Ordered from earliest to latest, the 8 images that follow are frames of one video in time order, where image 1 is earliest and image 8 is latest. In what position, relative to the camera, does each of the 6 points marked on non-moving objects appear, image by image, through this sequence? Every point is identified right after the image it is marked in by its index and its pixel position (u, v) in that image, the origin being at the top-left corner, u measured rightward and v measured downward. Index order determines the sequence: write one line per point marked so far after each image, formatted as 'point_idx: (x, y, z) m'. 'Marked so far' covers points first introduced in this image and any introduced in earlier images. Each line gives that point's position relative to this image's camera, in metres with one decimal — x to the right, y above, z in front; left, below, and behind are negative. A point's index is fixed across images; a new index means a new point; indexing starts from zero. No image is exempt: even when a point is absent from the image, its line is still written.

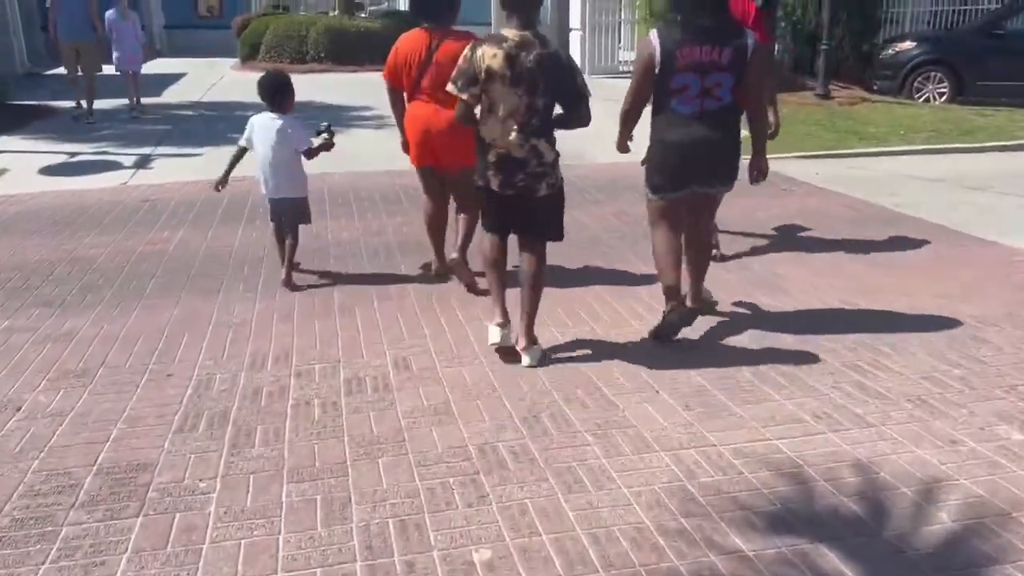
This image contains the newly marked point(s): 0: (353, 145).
0: (-2.3, +2.1, +12.3) m
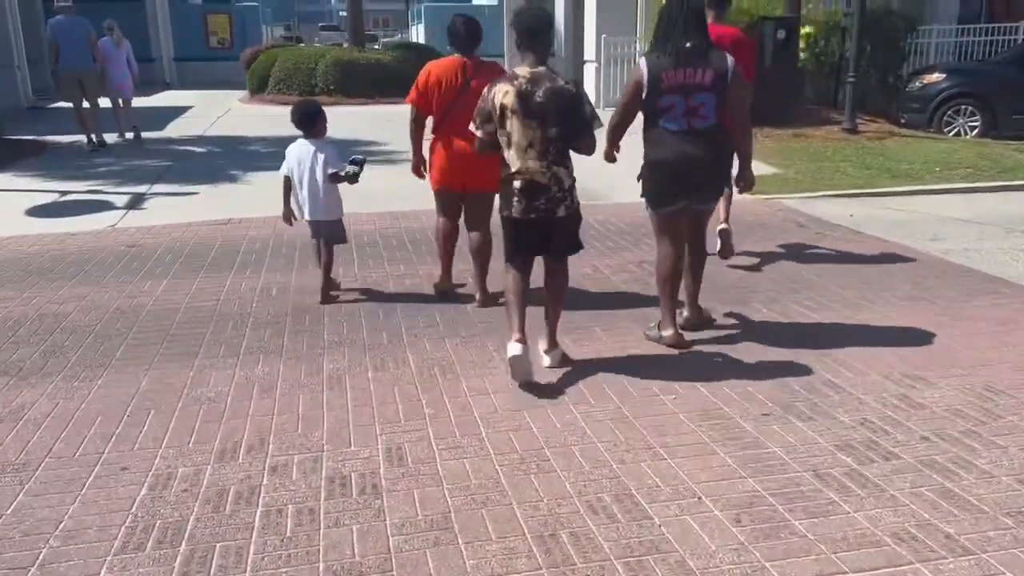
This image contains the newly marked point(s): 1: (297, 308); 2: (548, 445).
0: (-2.1, +1.5, +11.7) m
1: (-1.6, -0.2, +6.3) m
2: (+0.2, -0.8, +4.1) m
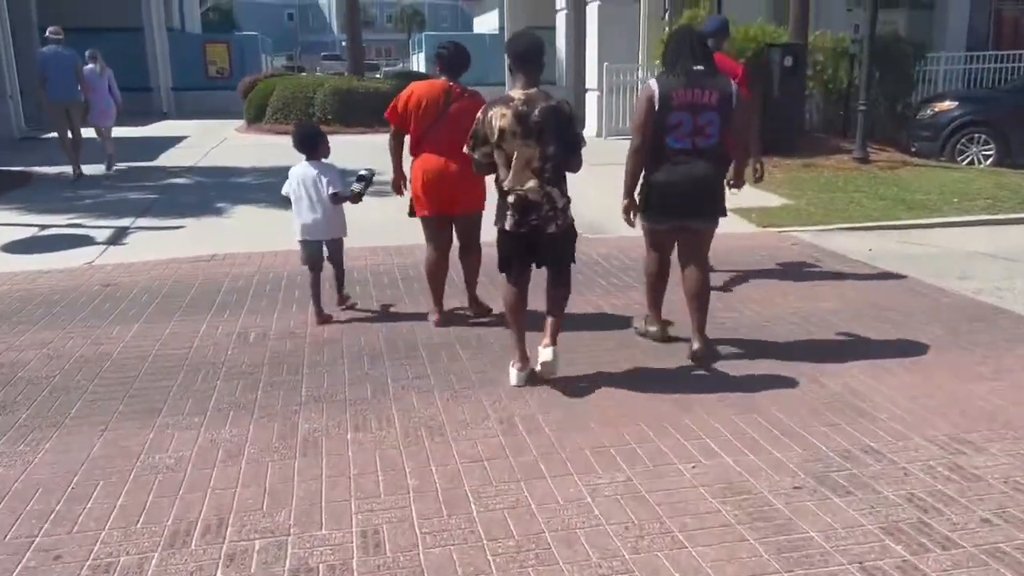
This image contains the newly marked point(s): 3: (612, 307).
0: (-2.1, +1.0, +11.2) m
1: (-1.6, -0.5, +5.8) m
2: (+0.2, -1.0, +3.5) m
3: (+0.9, -0.1, +7.1) m
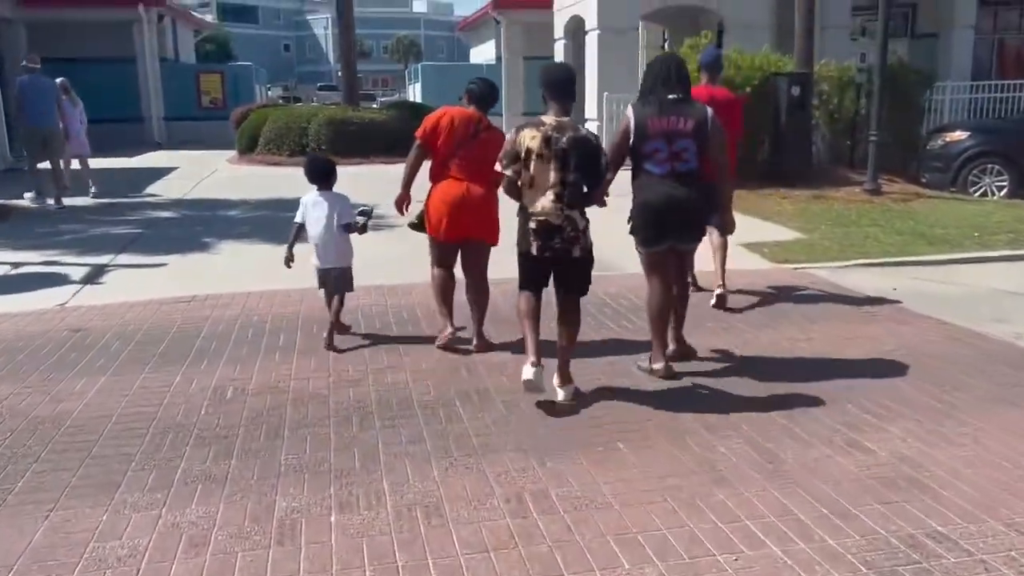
0: (-2.1, +0.5, +10.7) m
1: (-1.6, -0.8, +5.2) m
2: (+0.2, -1.2, +2.9) m
3: (+0.9, -0.5, +6.5) m
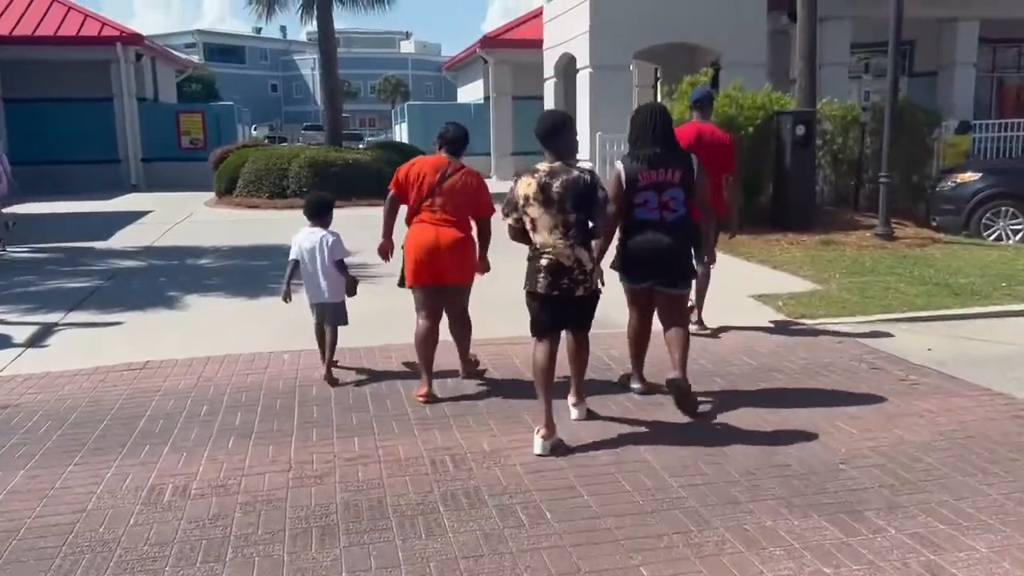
0: (-2.2, -0.2, +9.8) m
1: (-1.6, -1.2, +4.3) m
2: (+0.2, -1.6, +2.0) m
3: (+0.8, -1.0, +5.6) m
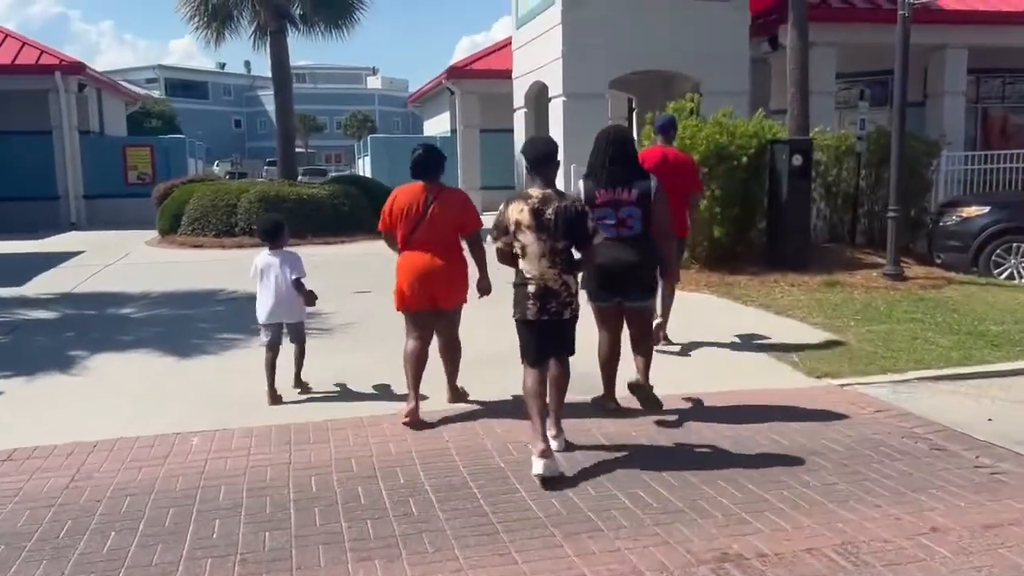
0: (-2.5, -0.8, +8.2) m
1: (-1.7, -1.5, +2.7) m
2: (+0.2, -1.8, +0.4) m
3: (+0.7, -1.3, +4.1) m
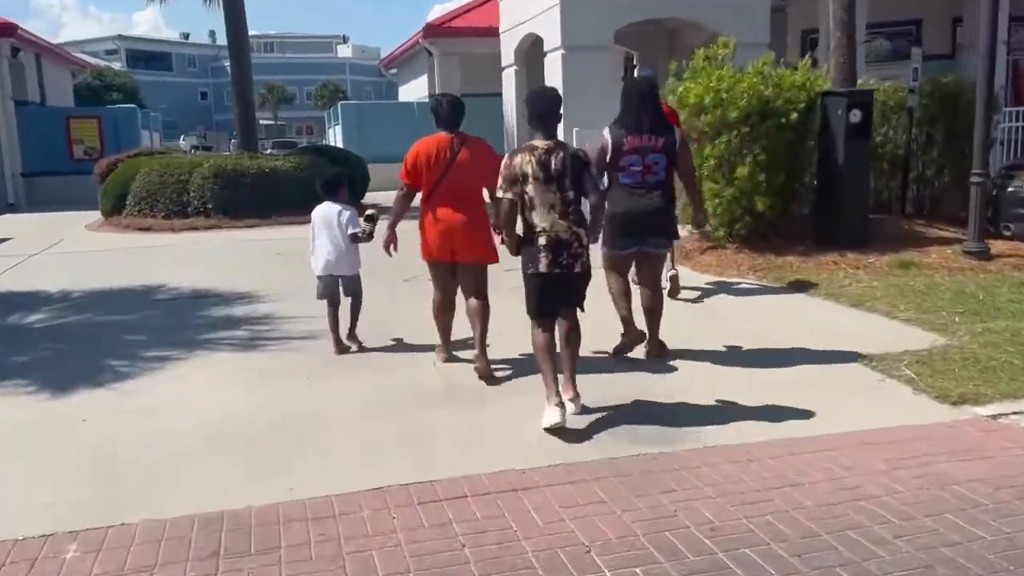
0: (-2.4, -0.8, +6.1) m
1: (-1.4, -1.8, +0.6) m
2: (+0.6, -2.0, -1.6) m
3: (+1.0, -1.5, +2.1) m
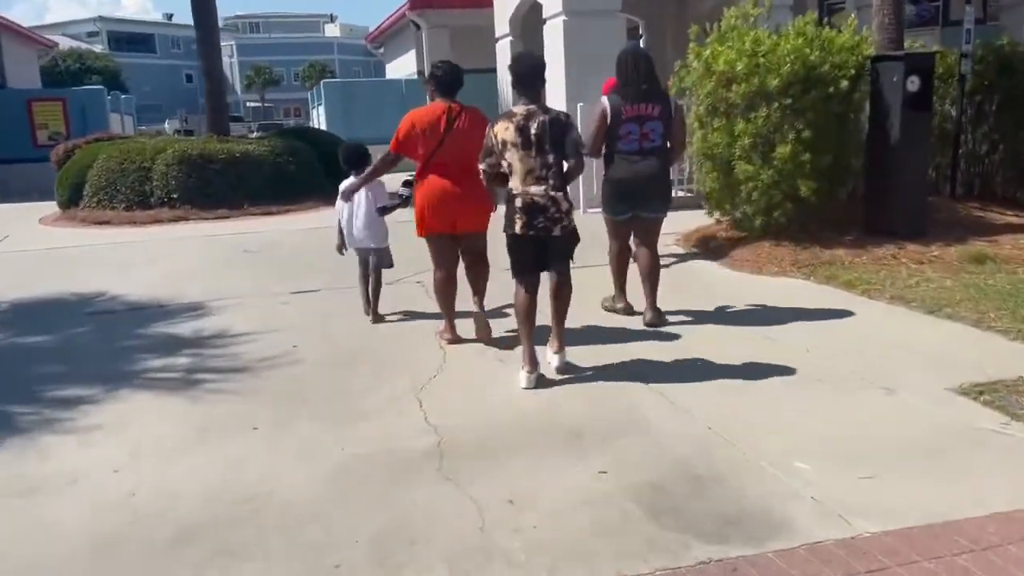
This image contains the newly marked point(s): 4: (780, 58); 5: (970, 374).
0: (-2.3, -1.0, +4.6) m
1: (-1.3, -2.0, -0.8) m
2: (+0.7, -2.3, -3.0) m
3: (+1.1, -1.7, +0.7) m
4: (+2.7, +2.3, +8.4) m
5: (+3.0, -0.5, +5.3) m
